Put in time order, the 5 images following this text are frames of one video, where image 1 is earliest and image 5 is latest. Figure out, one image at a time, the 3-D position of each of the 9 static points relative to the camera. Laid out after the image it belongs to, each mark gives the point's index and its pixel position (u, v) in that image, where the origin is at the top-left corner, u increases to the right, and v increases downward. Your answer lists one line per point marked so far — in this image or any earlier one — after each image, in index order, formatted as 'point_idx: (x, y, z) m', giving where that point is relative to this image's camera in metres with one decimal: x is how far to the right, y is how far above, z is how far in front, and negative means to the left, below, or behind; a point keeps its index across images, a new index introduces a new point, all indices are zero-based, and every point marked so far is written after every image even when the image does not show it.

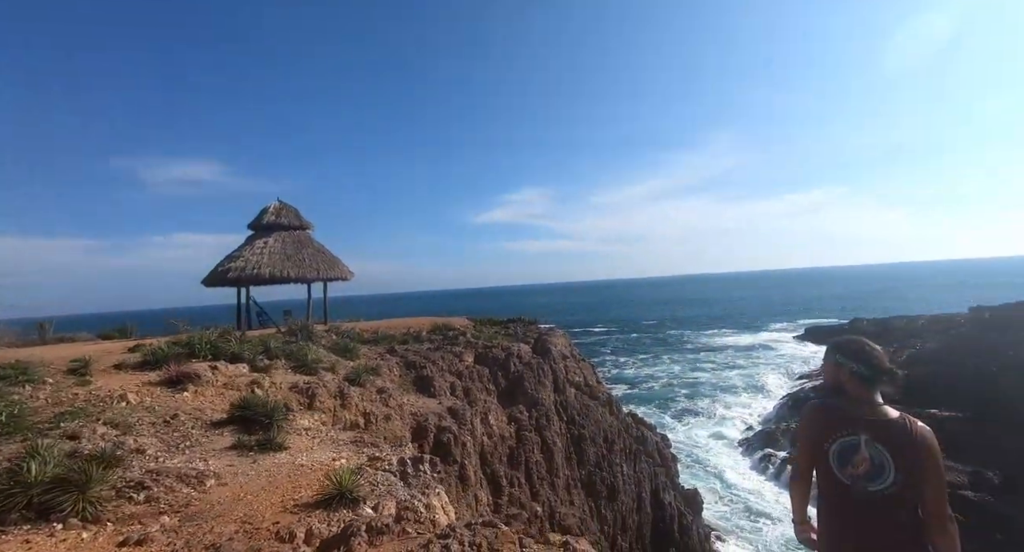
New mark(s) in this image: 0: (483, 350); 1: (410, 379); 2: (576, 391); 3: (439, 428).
0: (-0.8, -2.1, +15.3) m
1: (-2.5, -2.5, +13.4) m
2: (+2.0, -3.4, +16.0) m
3: (-1.5, -3.1, +11.1) m
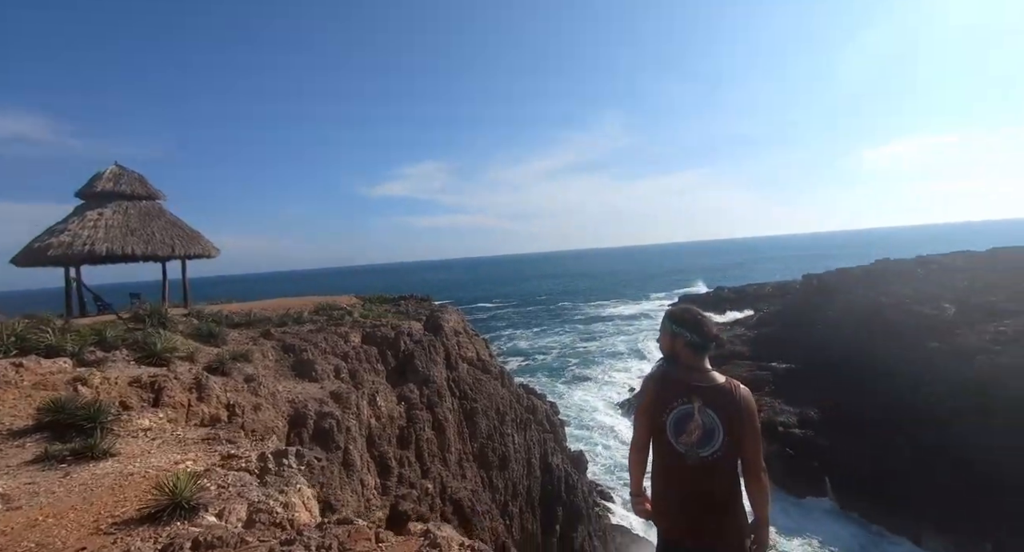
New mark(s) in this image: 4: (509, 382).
0: (-3.9, -1.5, +14.6) m
1: (-5.2, -2.0, +12.4) m
2: (-1.3, -2.7, +15.9) m
3: (-3.7, -2.7, +10.4) m
4: (-0.1, -3.4, +16.8) m
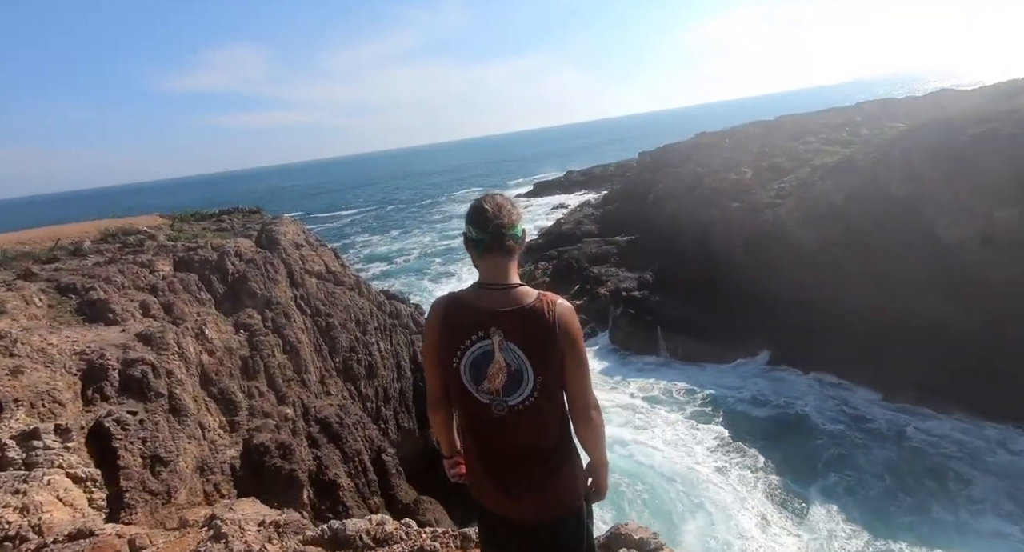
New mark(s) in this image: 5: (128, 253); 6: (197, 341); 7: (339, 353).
0: (-7.6, +0.5, +12.2) m
1: (-8.3, -0.6, +9.8) m
2: (-5.3, -0.1, +14.3) m
3: (-6.2, -1.4, +8.4) m
4: (-4.3, -0.5, +15.5) m
5: (-9.0, +0.5, +12.5) m
6: (-6.2, -1.3, +10.1) m
7: (-4.3, -2.0, +13.0) m
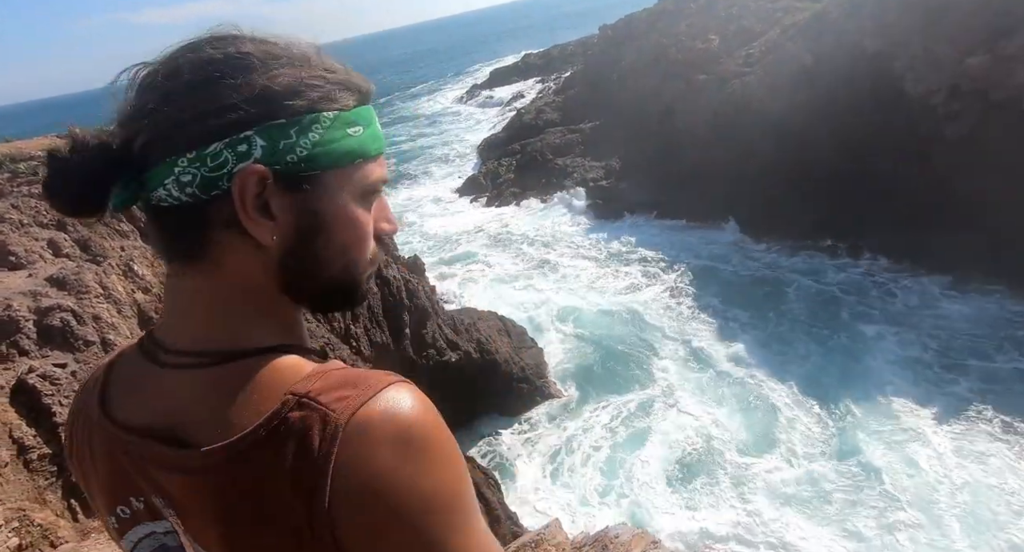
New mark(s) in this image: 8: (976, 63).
0: (-8.5, +1.8, +10.4) m
1: (-8.9, +0.3, +8.3) m
2: (-6.3, +1.8, +12.7) m
3: (-6.7, -0.6, +7.2) m
4: (-5.4, +1.8, +14.1) m
5: (-9.8, +1.8, +10.6) m
6: (-6.8, -0.2, +8.8) m
7: (-5.1, -0.2, +11.8) m
8: (+11.2, +5.1, +13.0) m
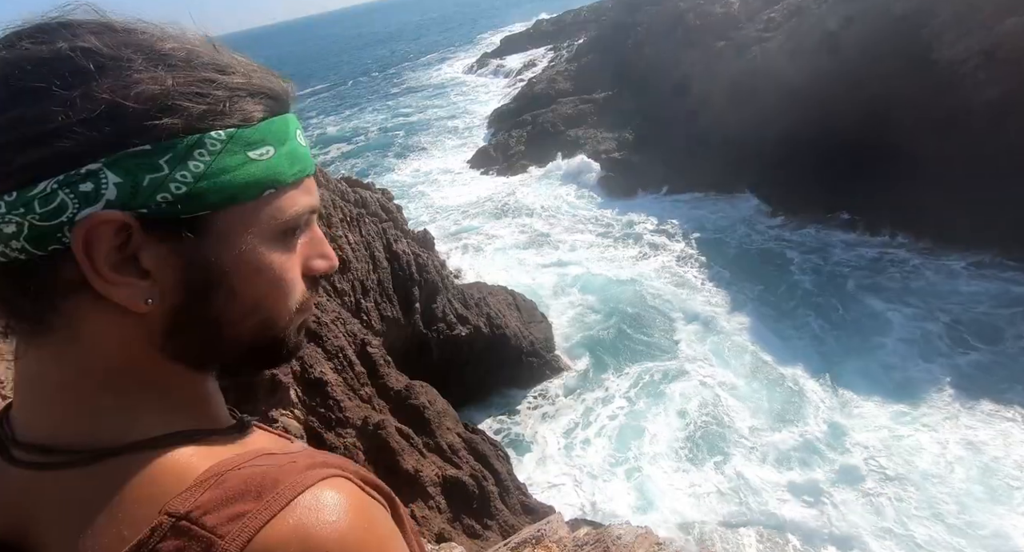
0: (-8.3, +2.2, +10.3) m
1: (-8.8, +0.6, +8.3) m
2: (-6.1, +2.3, +12.5) m
3: (-6.6, -0.4, +7.1) m
4: (-5.1, +2.4, +13.8) m
5: (-9.7, +2.2, +10.5) m
6: (-6.7, +0.1, +8.8) m
7: (-4.9, +0.3, +11.7) m
8: (+11.4, +5.6, +12.2) m
